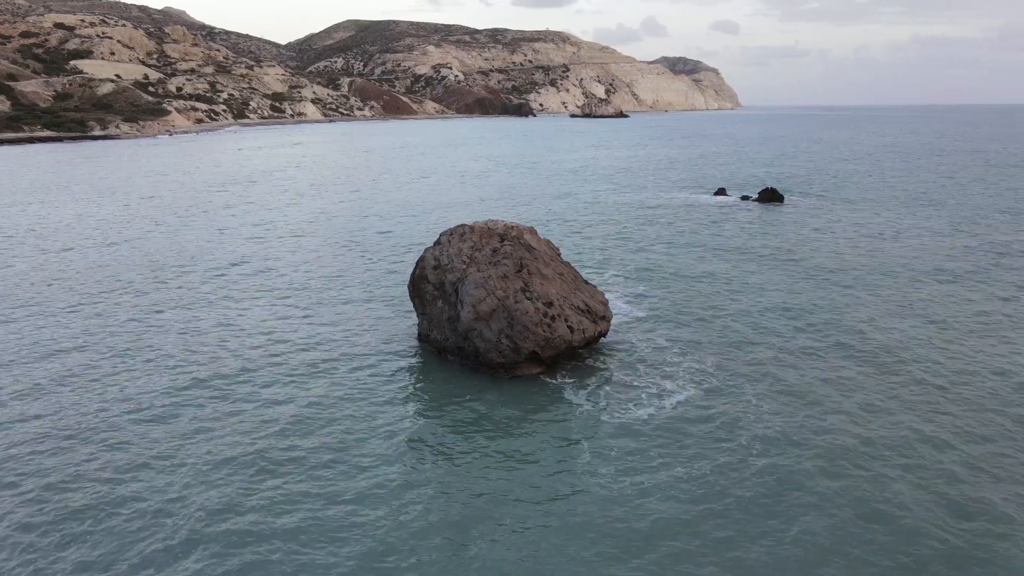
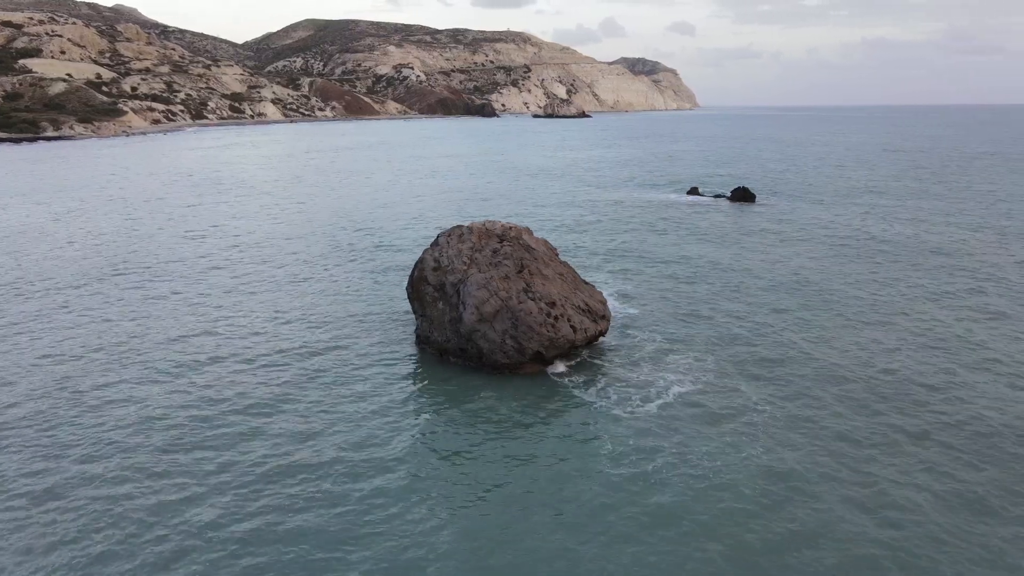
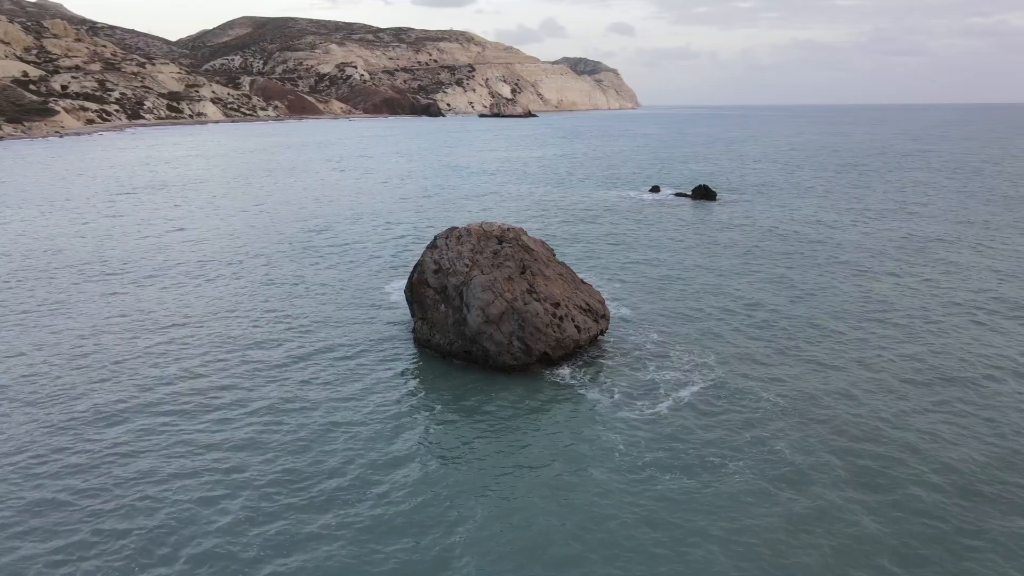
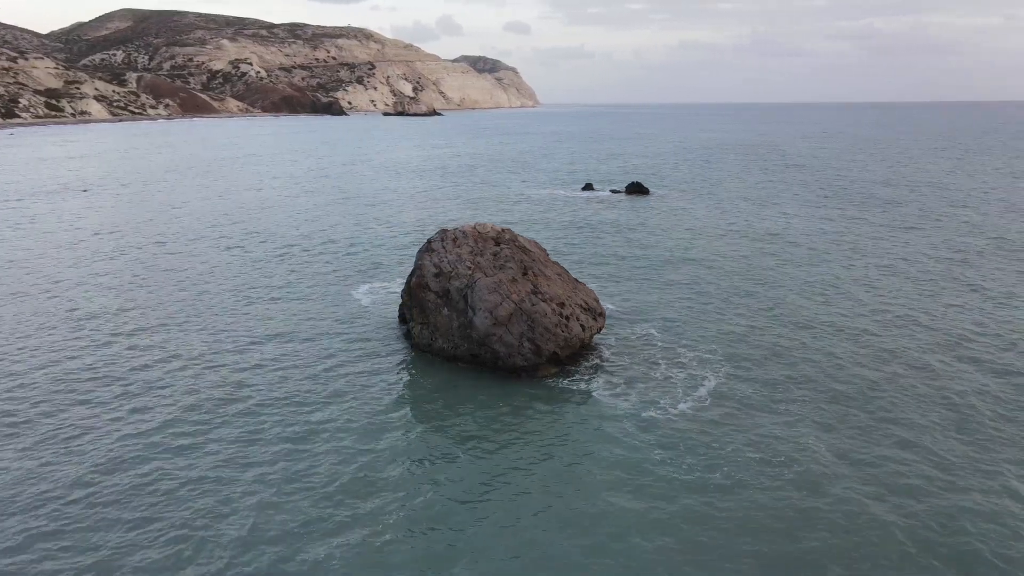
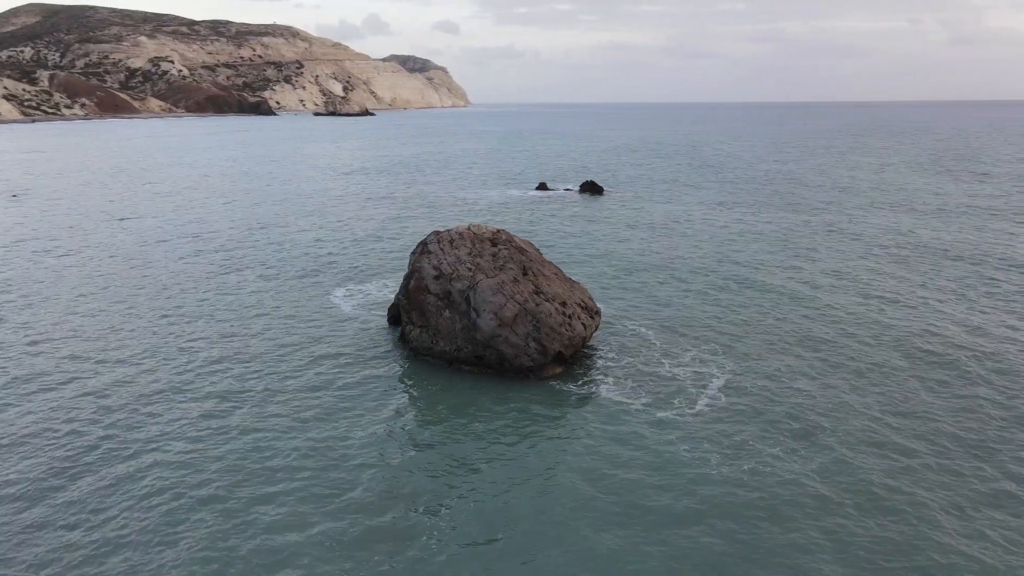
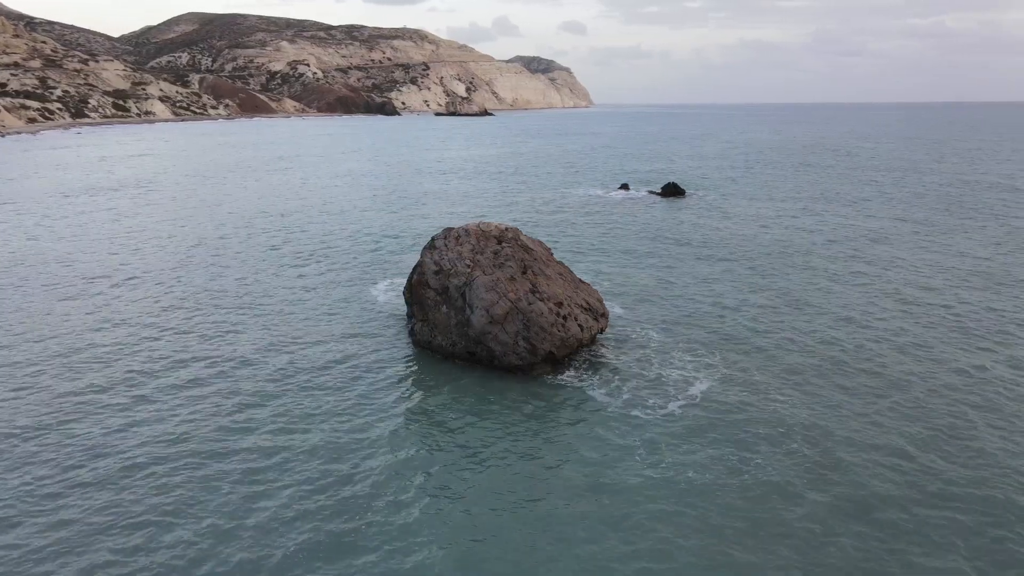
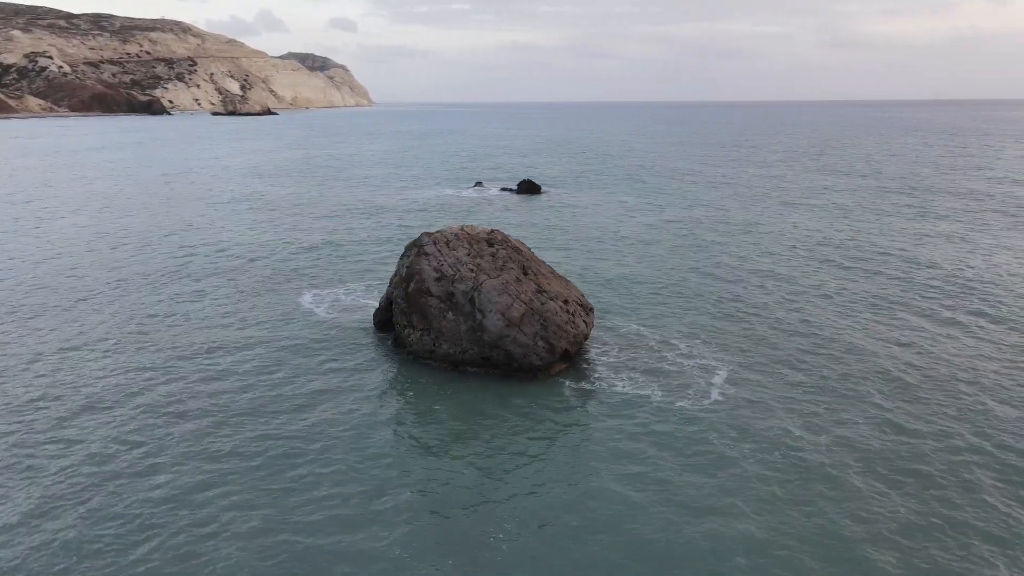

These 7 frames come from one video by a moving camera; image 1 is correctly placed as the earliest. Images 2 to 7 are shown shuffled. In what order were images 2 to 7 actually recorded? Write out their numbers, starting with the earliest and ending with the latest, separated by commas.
2, 3, 6, 4, 5, 7
